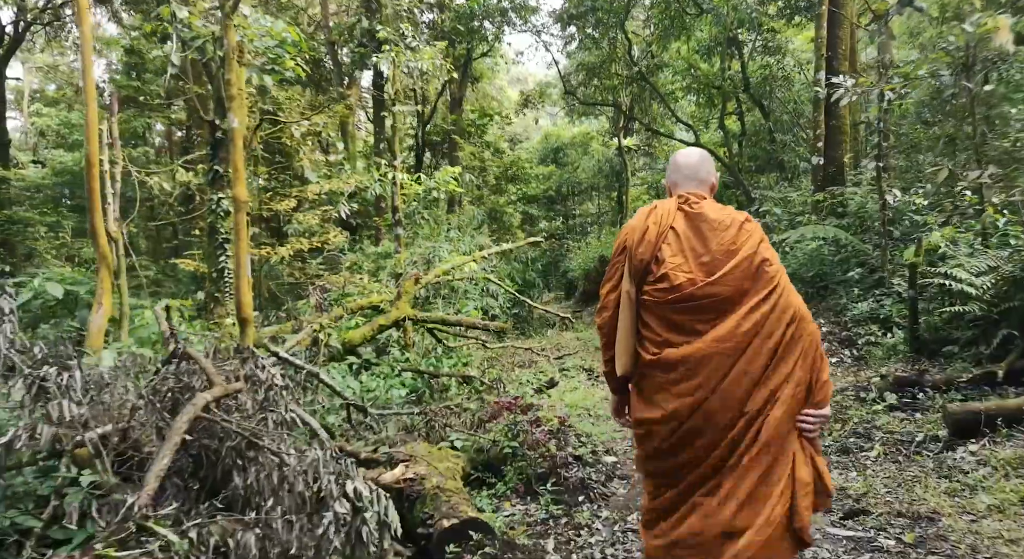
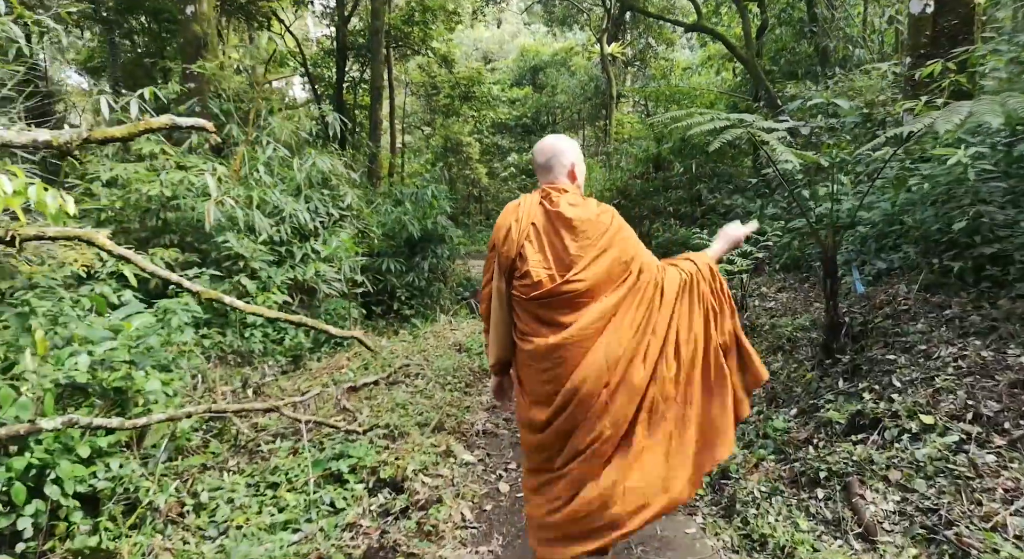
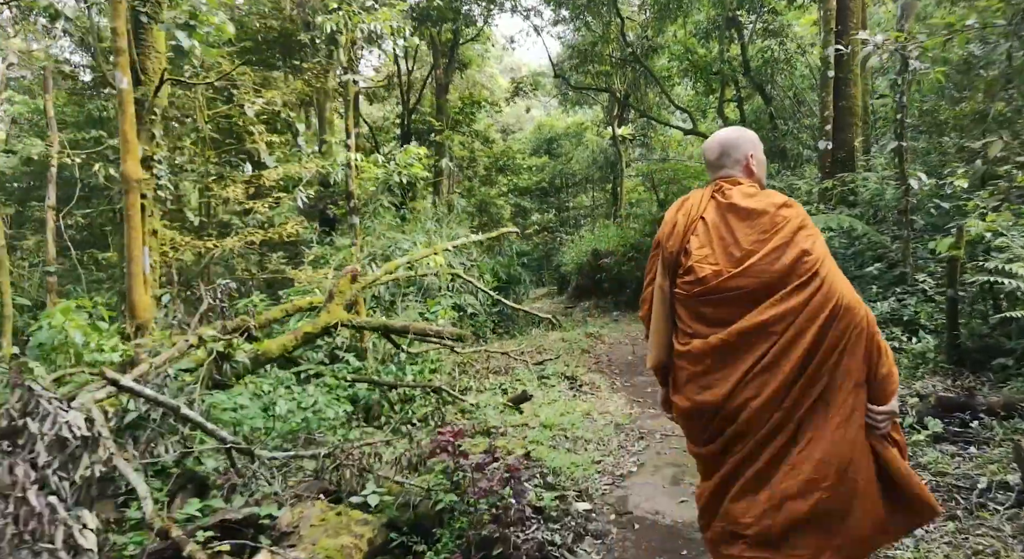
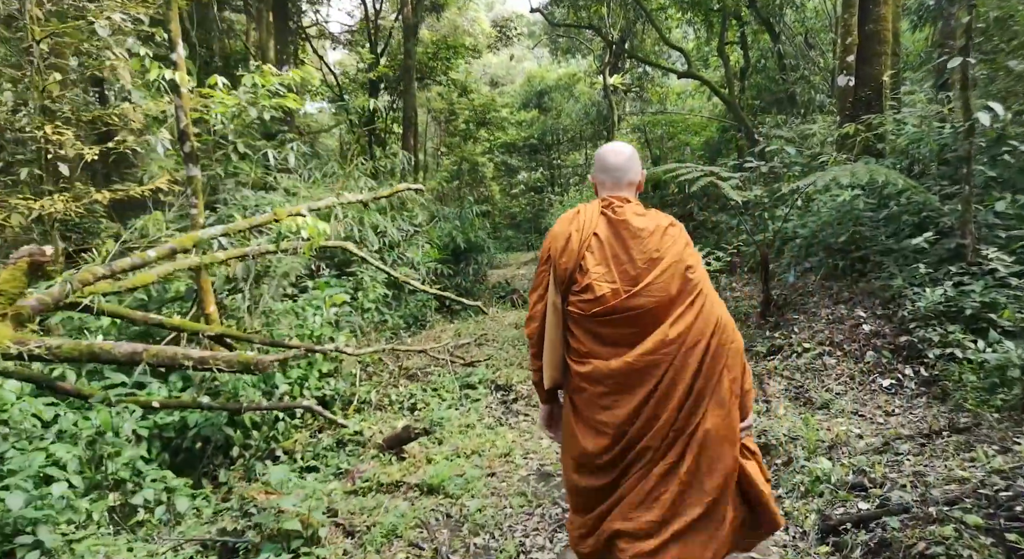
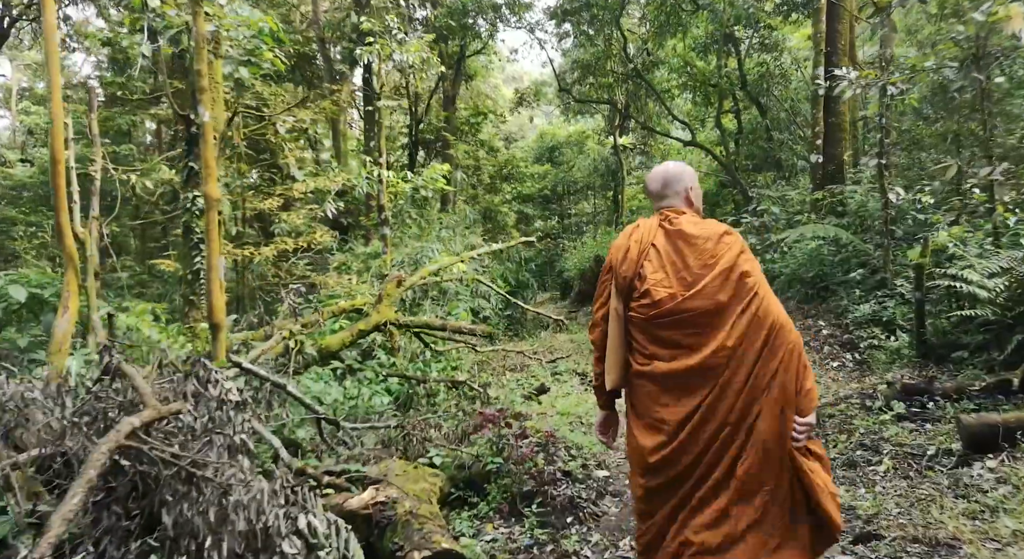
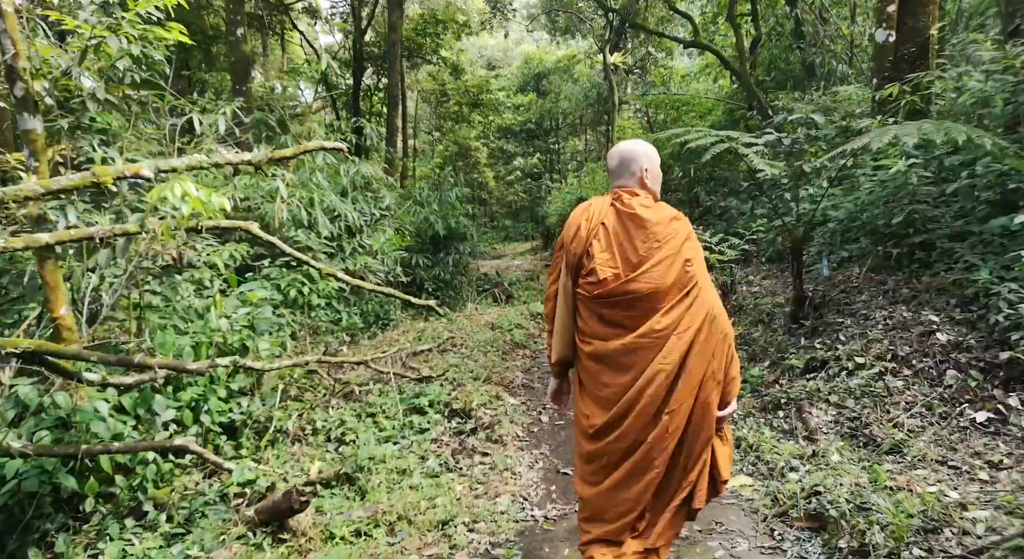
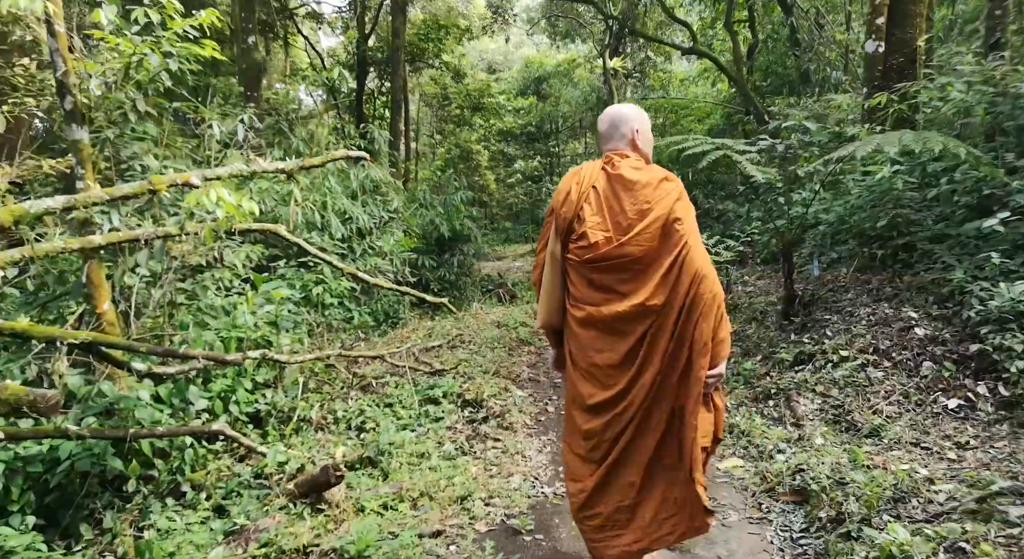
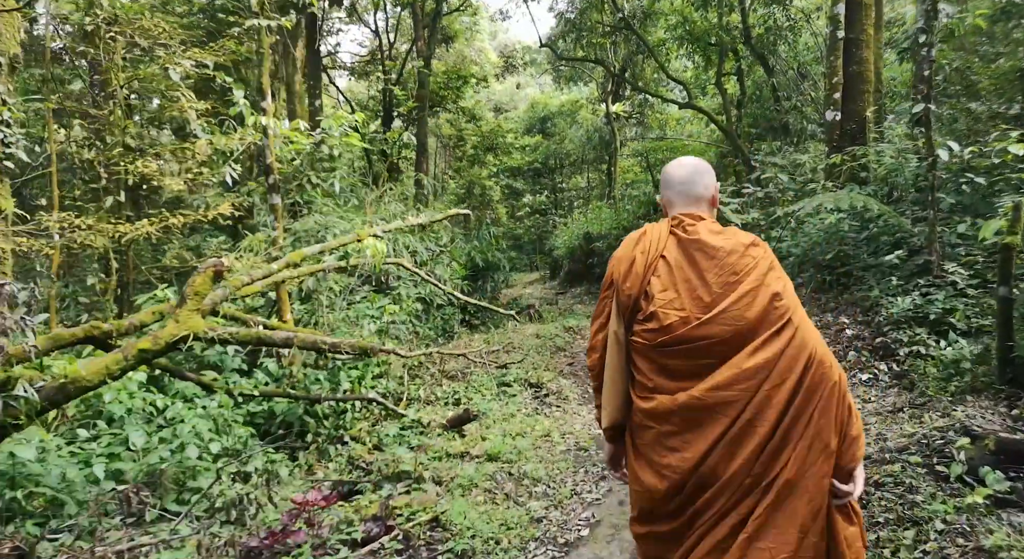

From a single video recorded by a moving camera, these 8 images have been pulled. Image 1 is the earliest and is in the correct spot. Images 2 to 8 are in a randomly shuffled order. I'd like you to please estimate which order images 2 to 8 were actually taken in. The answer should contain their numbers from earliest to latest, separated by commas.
5, 3, 8, 4, 7, 6, 2
